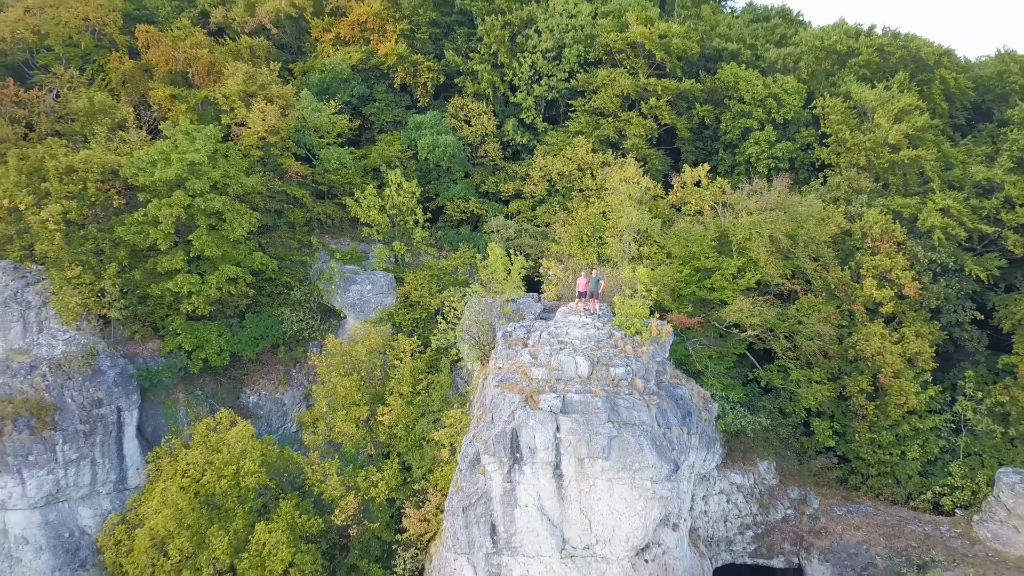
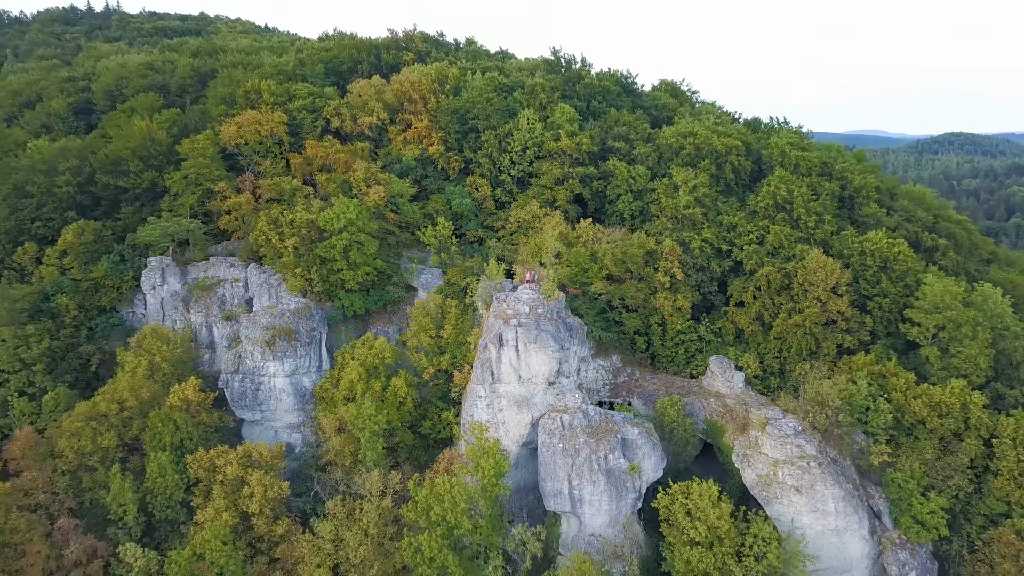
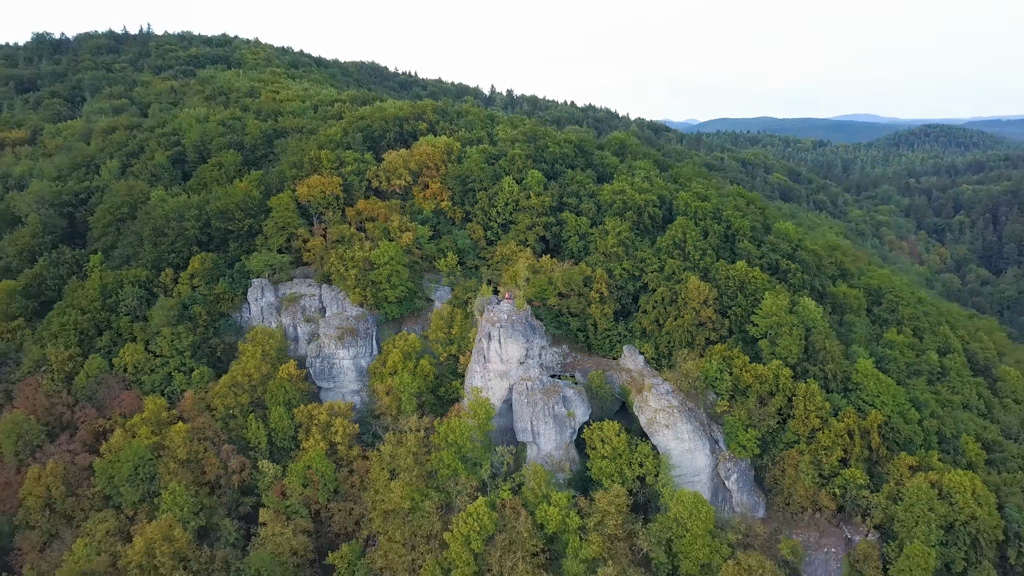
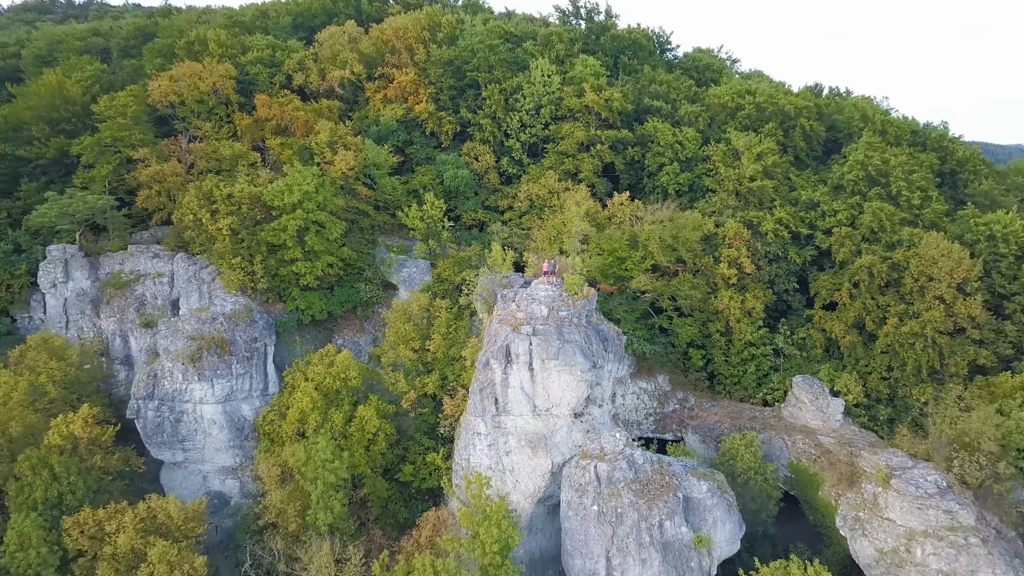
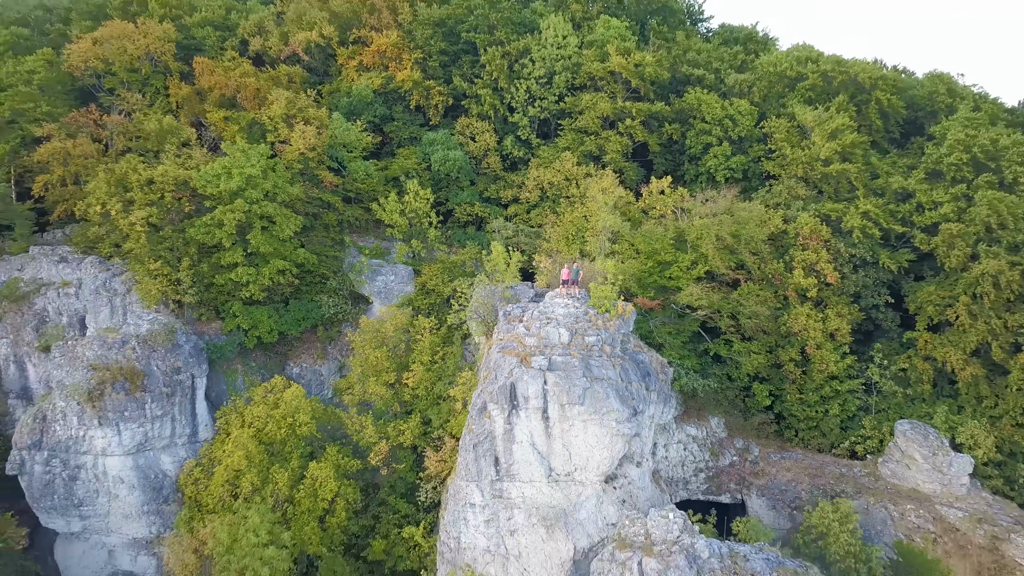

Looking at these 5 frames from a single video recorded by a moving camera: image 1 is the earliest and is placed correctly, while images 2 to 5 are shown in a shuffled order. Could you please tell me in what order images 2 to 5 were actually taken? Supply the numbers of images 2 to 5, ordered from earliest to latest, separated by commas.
5, 4, 2, 3
